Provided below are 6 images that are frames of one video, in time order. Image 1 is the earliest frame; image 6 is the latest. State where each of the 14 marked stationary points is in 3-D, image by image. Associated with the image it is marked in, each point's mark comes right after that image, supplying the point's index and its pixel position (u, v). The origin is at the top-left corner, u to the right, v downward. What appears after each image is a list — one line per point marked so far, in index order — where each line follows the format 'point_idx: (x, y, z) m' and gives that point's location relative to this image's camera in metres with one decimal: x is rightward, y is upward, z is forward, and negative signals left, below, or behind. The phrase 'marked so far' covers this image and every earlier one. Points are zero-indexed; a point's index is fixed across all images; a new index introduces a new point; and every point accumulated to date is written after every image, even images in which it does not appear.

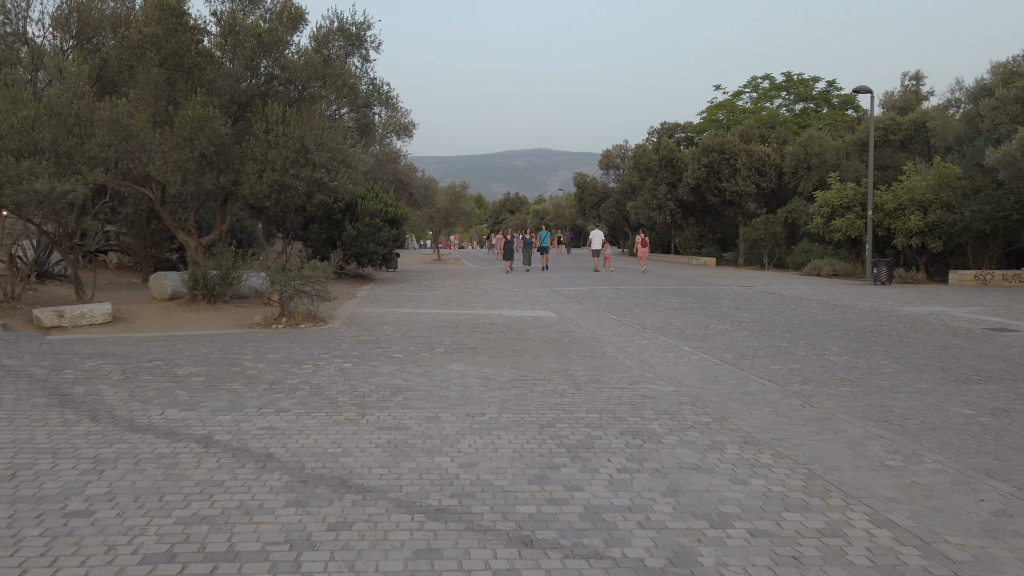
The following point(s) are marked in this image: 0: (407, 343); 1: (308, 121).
0: (-1.7, -0.9, +12.1) m
1: (-3.7, +3.1, +13.3) m
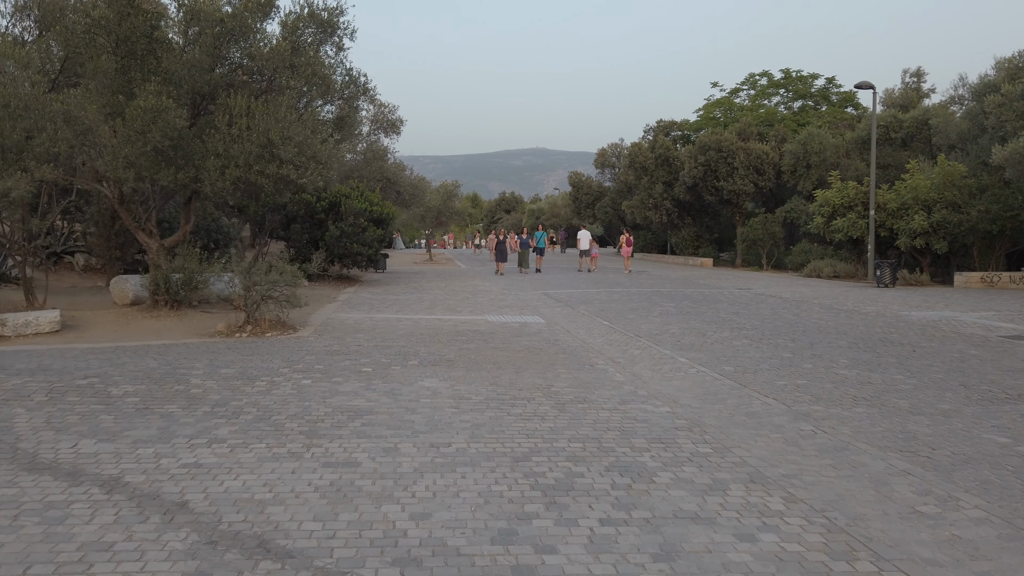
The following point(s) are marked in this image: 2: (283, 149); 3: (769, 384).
0: (-2.0, -1.0, +11.2) m
1: (-4.0, +3.0, +12.3) m
2: (-3.9, +2.3, +12.3) m
3: (+3.4, -1.3, +9.4) m
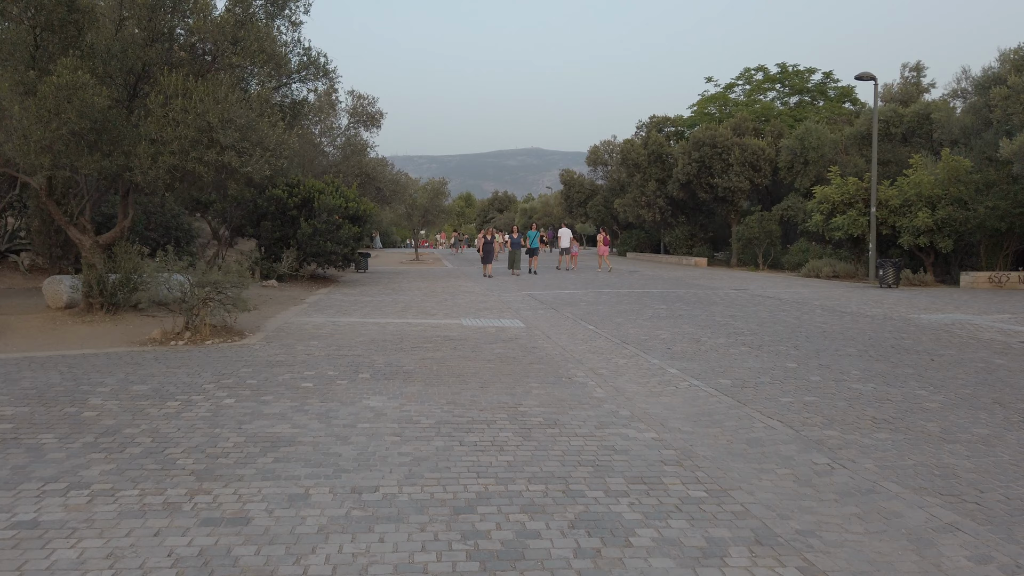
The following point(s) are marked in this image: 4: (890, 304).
0: (-2.5, -1.0, +9.8) m
1: (-4.5, +2.9, +10.9) m
2: (-4.3, +2.3, +10.9) m
3: (+2.9, -1.3, +8.1) m
4: (+9.9, -0.4, +19.0) m
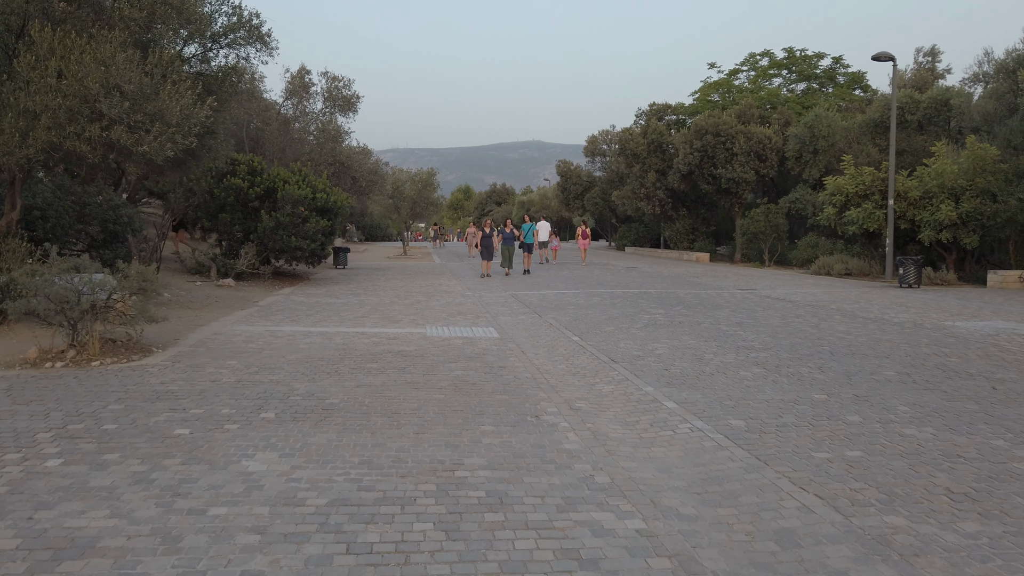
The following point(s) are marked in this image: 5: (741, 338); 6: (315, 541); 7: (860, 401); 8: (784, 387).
0: (-3.0, -1.2, +7.7) m
1: (-5.0, +2.8, +8.8) m
2: (-4.8, +2.2, +8.7) m
3: (+2.4, -1.4, +6.0) m
4: (+9.4, -0.5, +16.8) m
5: (+3.8, -0.8, +12.2) m
6: (-1.2, -1.5, +4.4) m
7: (+3.8, -1.2, +7.9) m
8: (+3.2, -1.2, +8.5) m
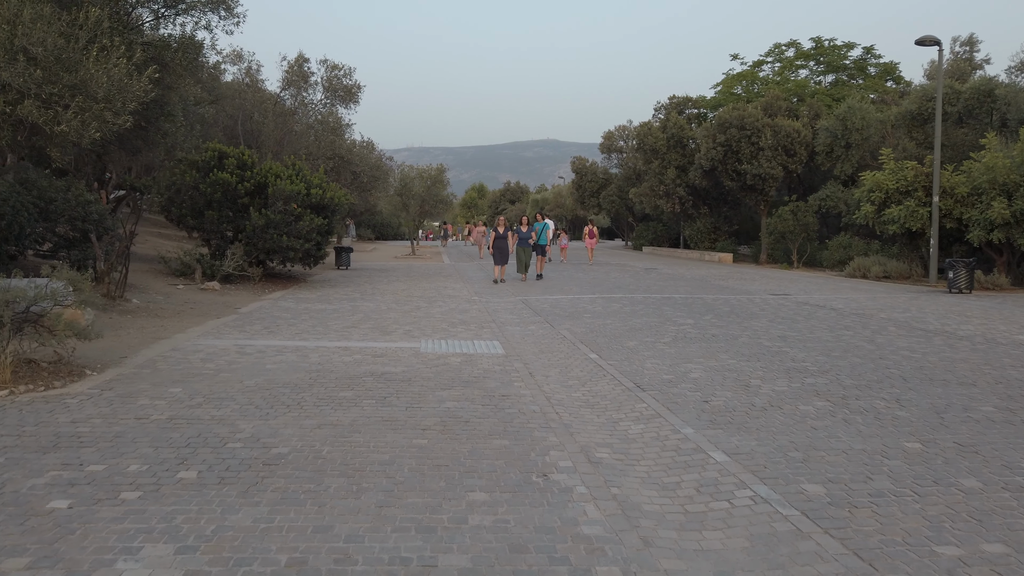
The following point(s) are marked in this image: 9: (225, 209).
0: (-3.0, -1.3, +6.0) m
1: (-4.9, +2.7, +7.1) m
2: (-4.8, +2.1, +7.1) m
3: (+2.4, -1.6, +4.2) m
4: (+9.6, -0.6, +14.9) m
5: (+3.9, -1.0, +10.3) m
6: (-1.2, -1.6, +2.6) m
7: (+3.8, -1.4, +6.0) m
8: (+3.2, -1.3, +6.7) m
9: (-7.7, +2.1, +19.4) m
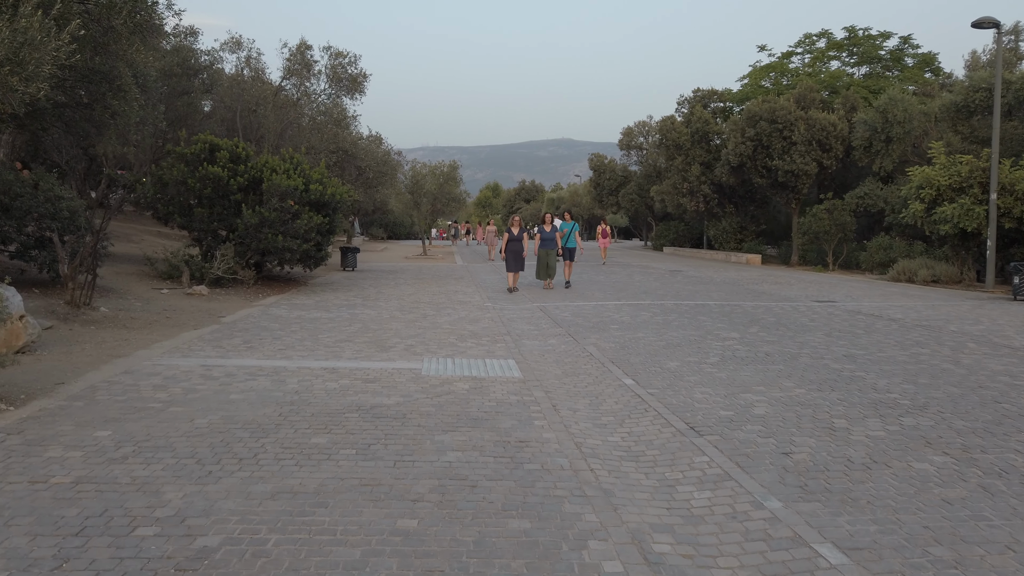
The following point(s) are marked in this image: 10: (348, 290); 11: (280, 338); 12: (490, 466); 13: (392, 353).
0: (-2.8, -1.4, +4.3) m
1: (-4.7, +2.6, +5.4) m
2: (-4.6, +2.0, +5.4) m
3: (+2.5, -1.7, +2.4) m
4: (+9.9, -0.8, +12.9) m
5: (+4.2, -1.1, +8.5) m
6: (-1.2, -1.8, +0.9) m
7: (+3.9, -1.5, +4.2) m
8: (+3.4, -1.5, +4.9) m
9: (-7.3, +2.0, +17.8) m
10: (-4.5, -0.1, +19.7) m
11: (-3.7, -0.8, +11.4) m
12: (-0.2, -1.4, +5.7) m
13: (-1.7, -0.9, +10.4) m
